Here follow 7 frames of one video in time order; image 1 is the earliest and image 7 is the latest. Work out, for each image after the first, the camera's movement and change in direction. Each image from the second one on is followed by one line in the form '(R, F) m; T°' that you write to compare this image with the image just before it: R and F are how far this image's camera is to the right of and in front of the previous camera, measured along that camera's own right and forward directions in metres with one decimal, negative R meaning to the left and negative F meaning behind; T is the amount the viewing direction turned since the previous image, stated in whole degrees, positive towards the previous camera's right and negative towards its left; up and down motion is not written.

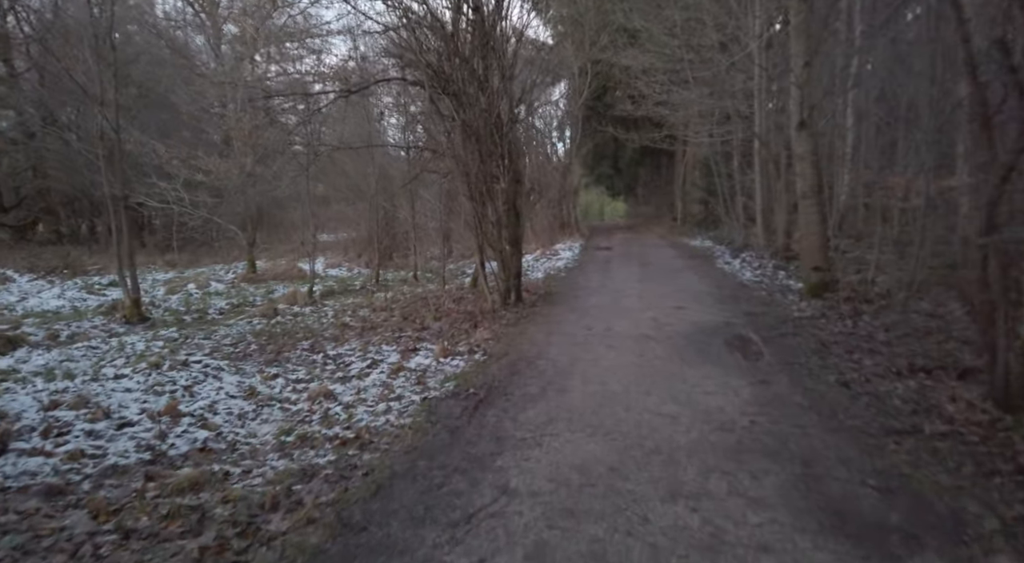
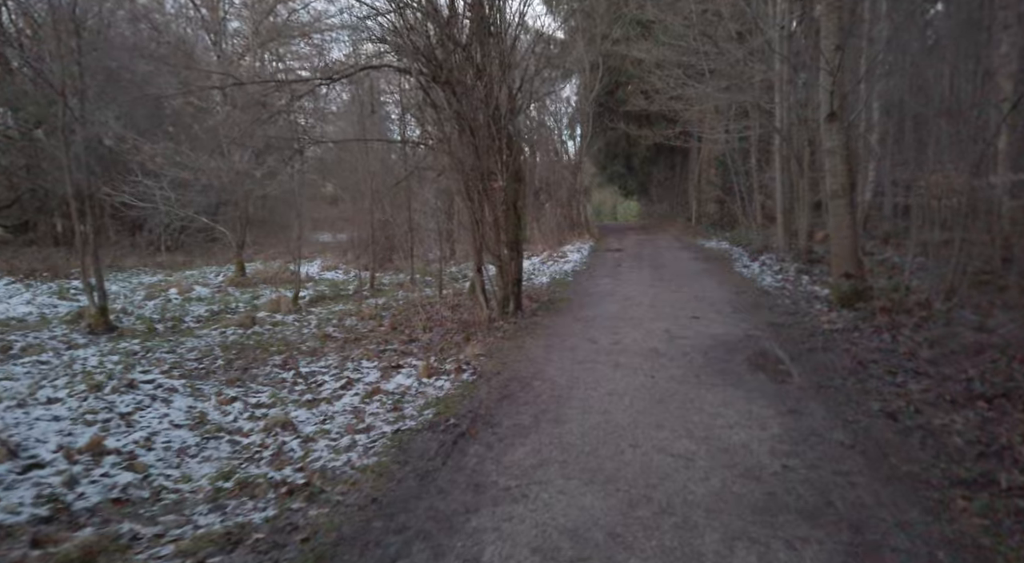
(+0.2, +0.9) m; -1°
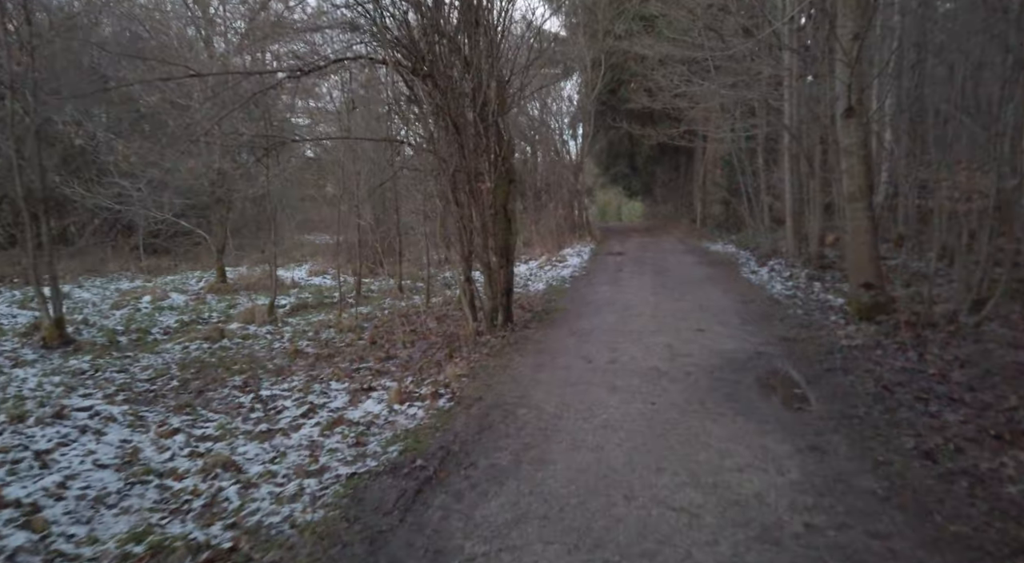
(+0.2, +0.8) m; 0°
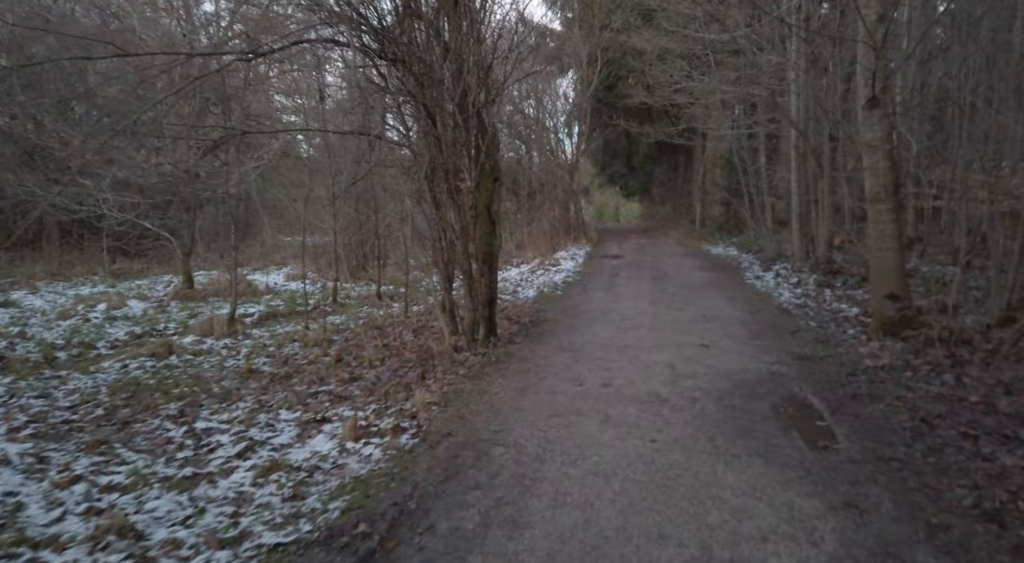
(+0.2, +0.9) m; 0°
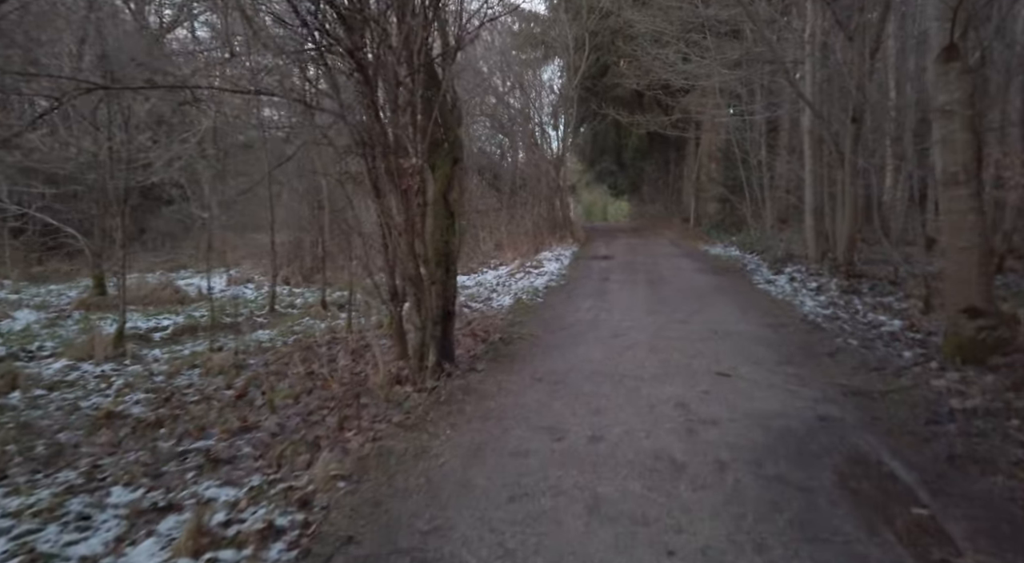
(+0.3, +1.9) m; +1°
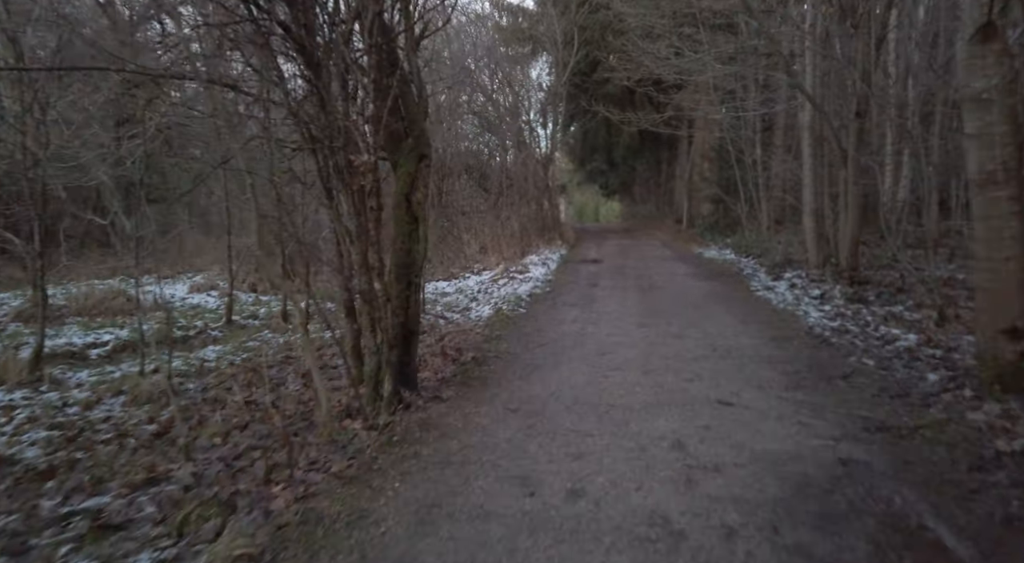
(+0.2, +0.9) m; +1°
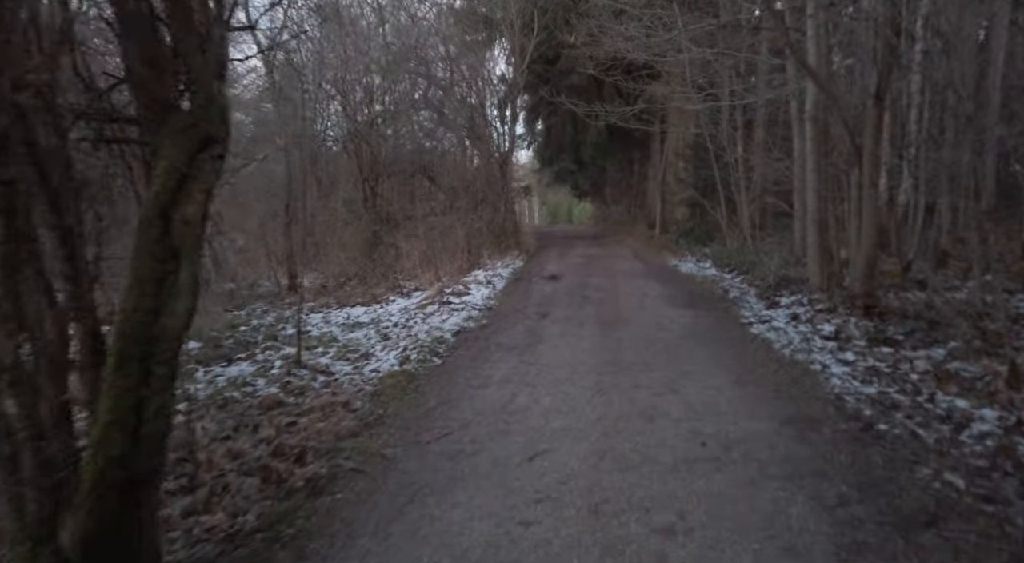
(+0.8, +2.7) m; +2°
